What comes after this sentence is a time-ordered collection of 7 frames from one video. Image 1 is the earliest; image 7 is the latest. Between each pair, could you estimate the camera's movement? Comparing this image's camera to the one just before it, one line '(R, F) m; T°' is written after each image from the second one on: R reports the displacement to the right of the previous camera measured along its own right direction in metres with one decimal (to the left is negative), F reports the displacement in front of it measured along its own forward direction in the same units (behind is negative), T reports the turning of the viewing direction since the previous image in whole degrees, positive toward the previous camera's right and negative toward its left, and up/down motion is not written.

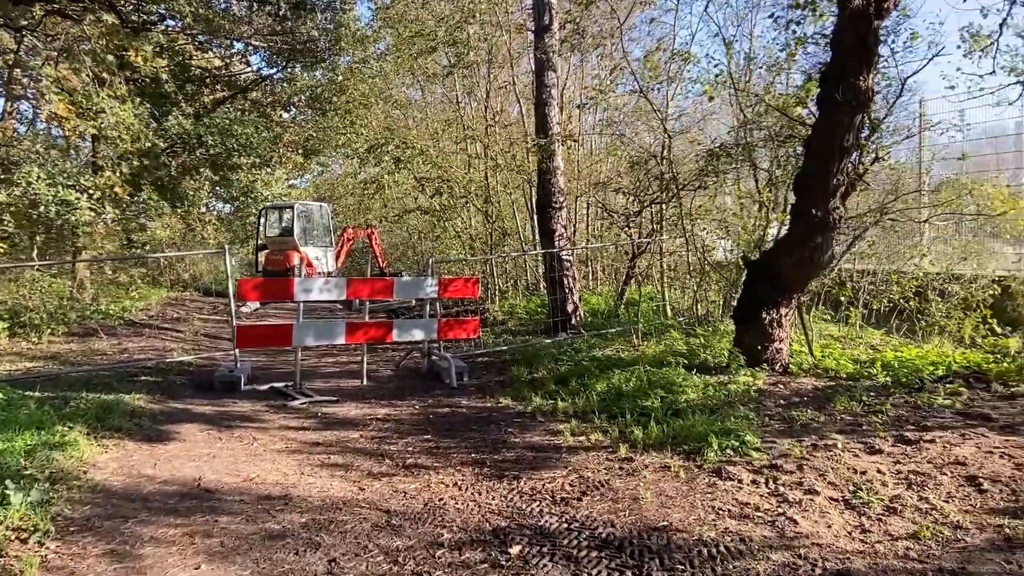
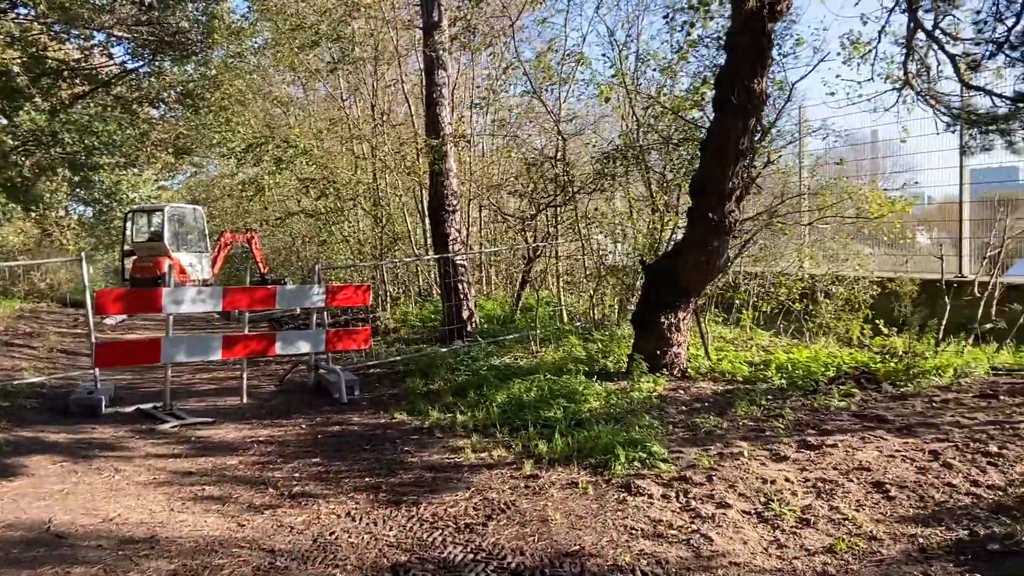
(0.0, +0.3) m; +8°
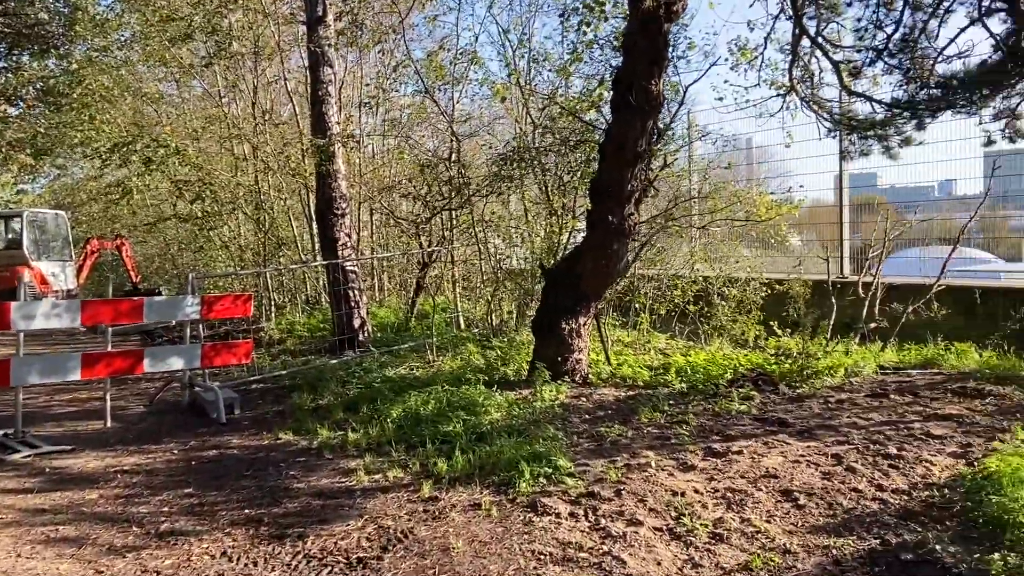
(0.0, +0.3) m; +8°
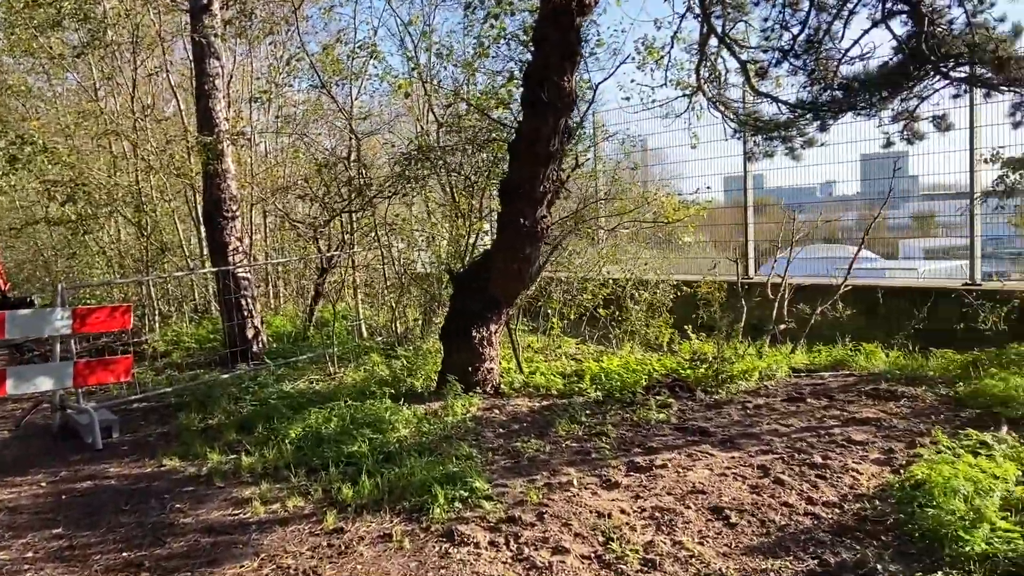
(0.0, +0.3) m; +7°
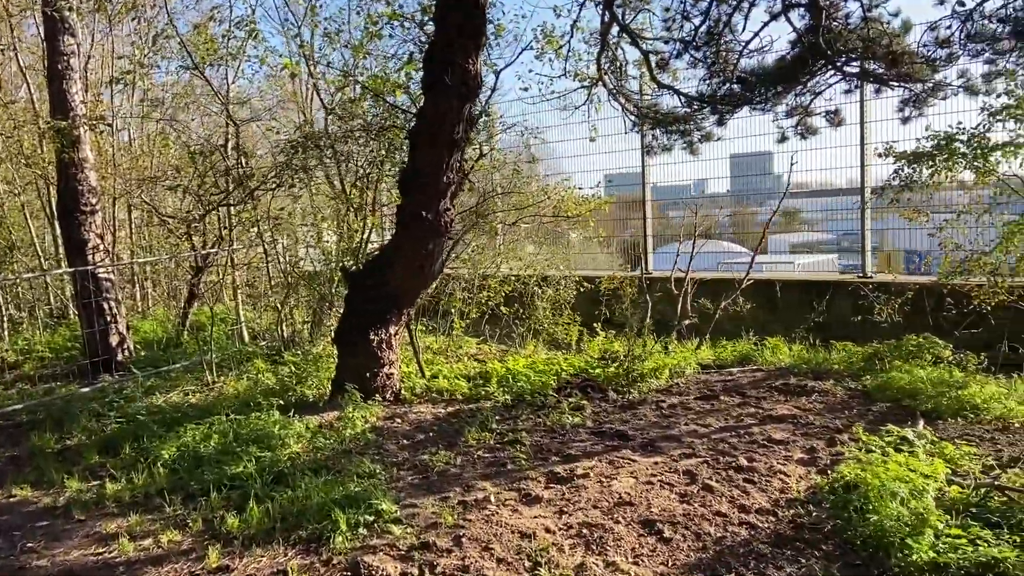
(-0.1, +0.3) m; +8°
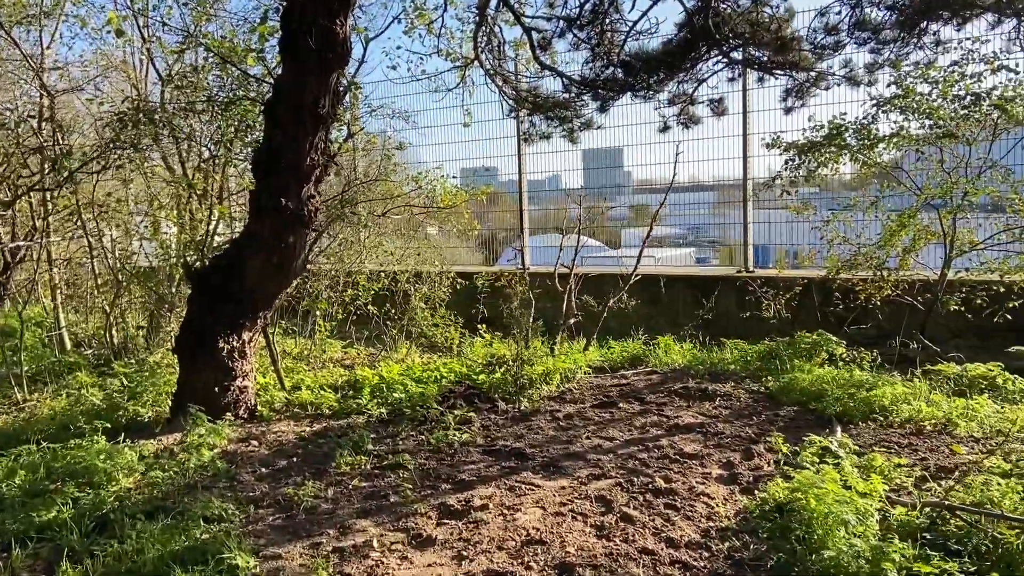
(-0.1, +0.6) m; +10°
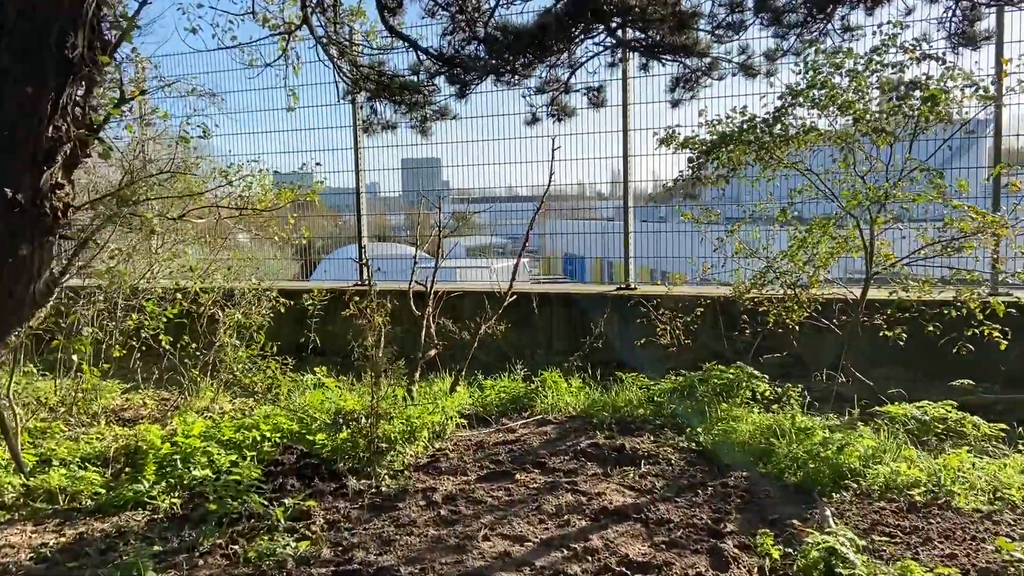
(-0.1, +1.2) m; +13°
